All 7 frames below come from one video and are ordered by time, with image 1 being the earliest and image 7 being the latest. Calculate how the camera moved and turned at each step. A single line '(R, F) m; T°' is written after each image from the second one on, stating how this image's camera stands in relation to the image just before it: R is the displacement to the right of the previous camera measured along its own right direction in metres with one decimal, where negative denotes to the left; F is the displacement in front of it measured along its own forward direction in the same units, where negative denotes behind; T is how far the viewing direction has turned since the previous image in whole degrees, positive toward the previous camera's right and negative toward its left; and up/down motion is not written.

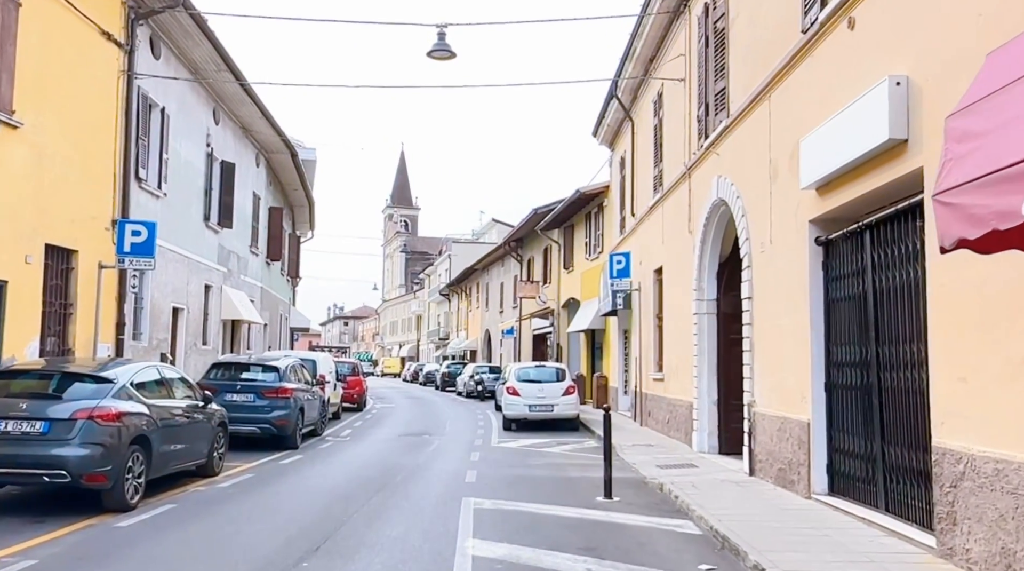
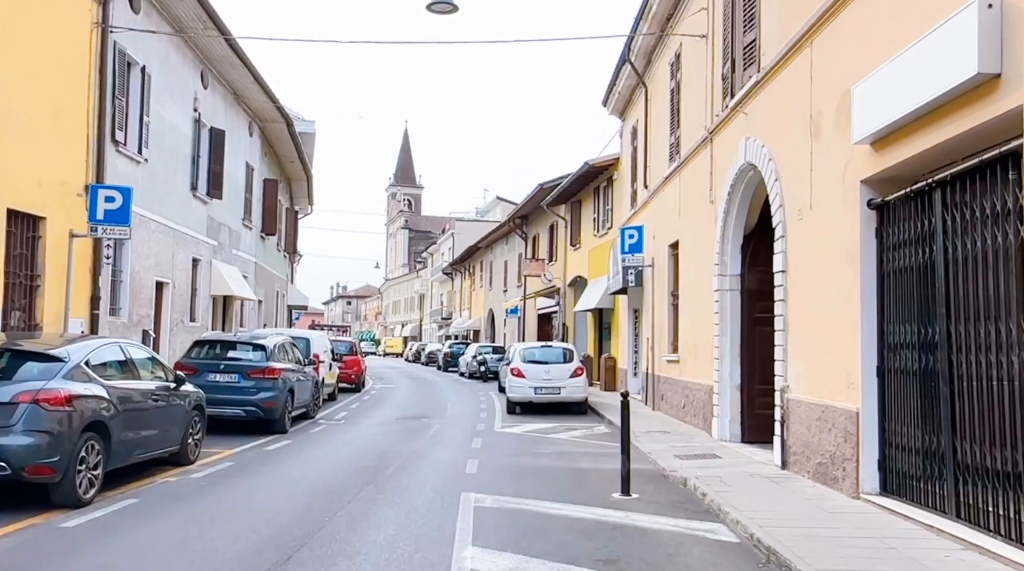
(0.0, +1.1) m; 0°
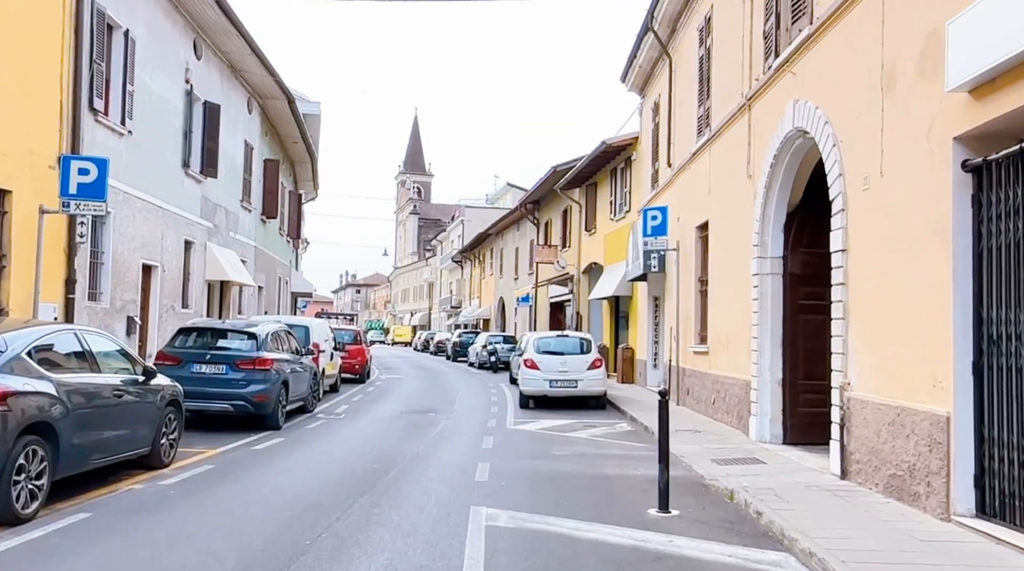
(-0.1, +1.3) m; -1°
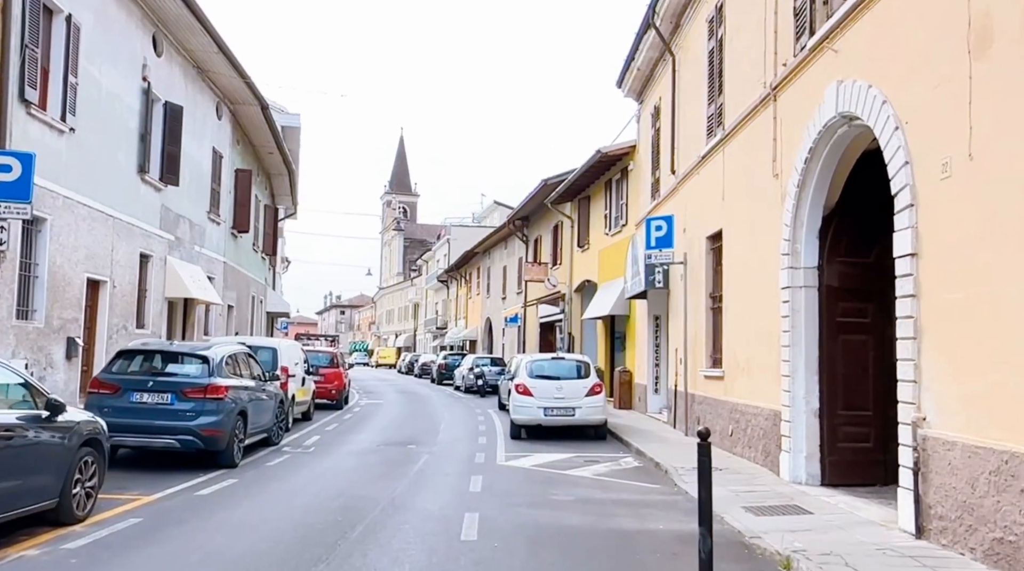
(-0.1, +1.6) m; +1°
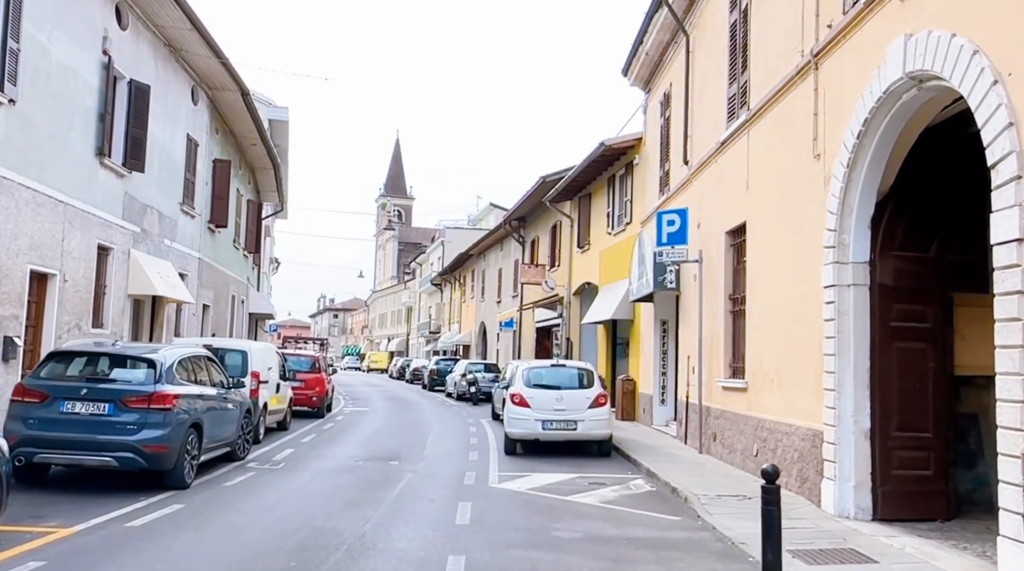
(0.0, +1.5) m; 0°
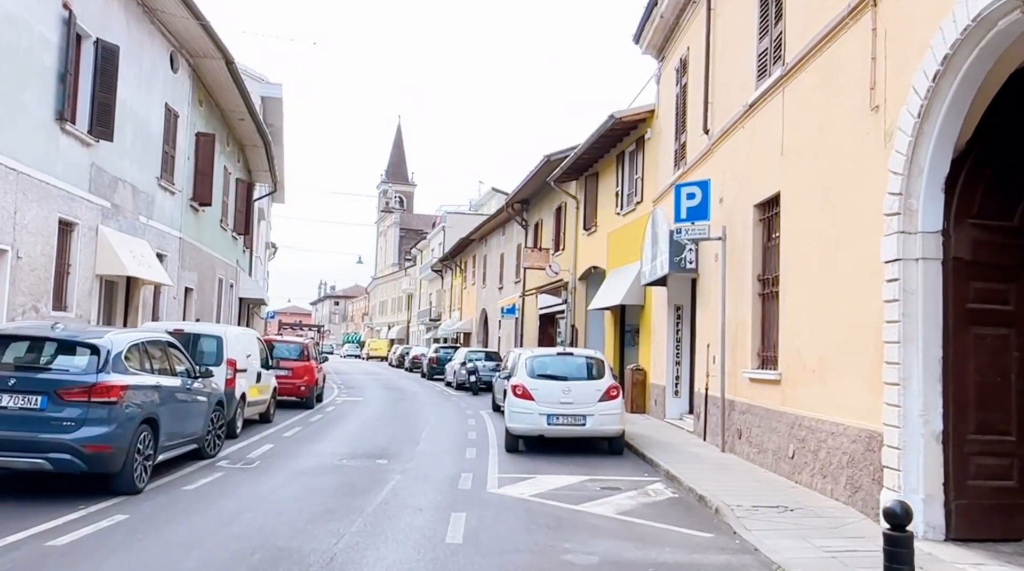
(0.0, +1.4) m; 0°
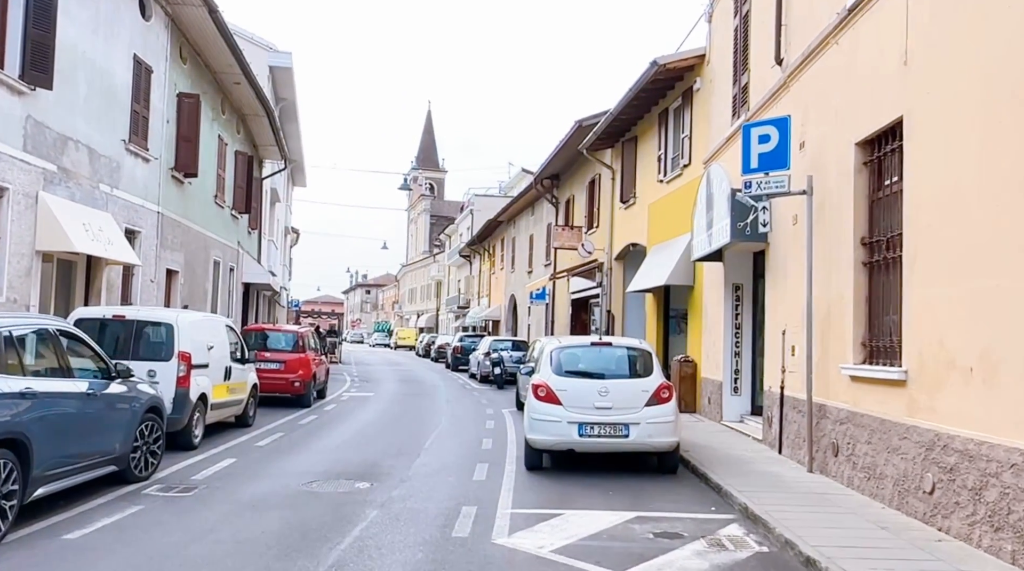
(+0.2, +2.8) m; -2°
